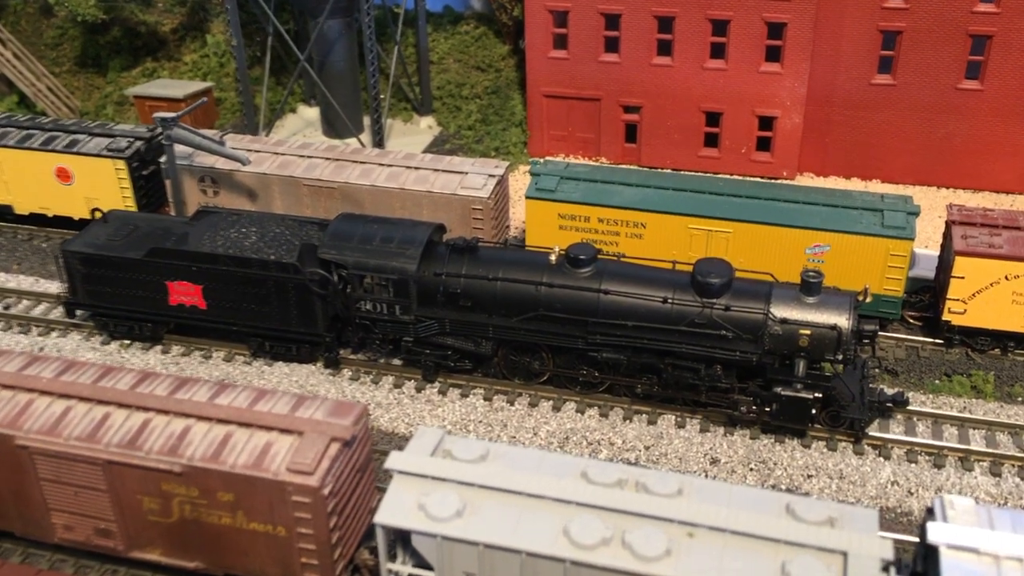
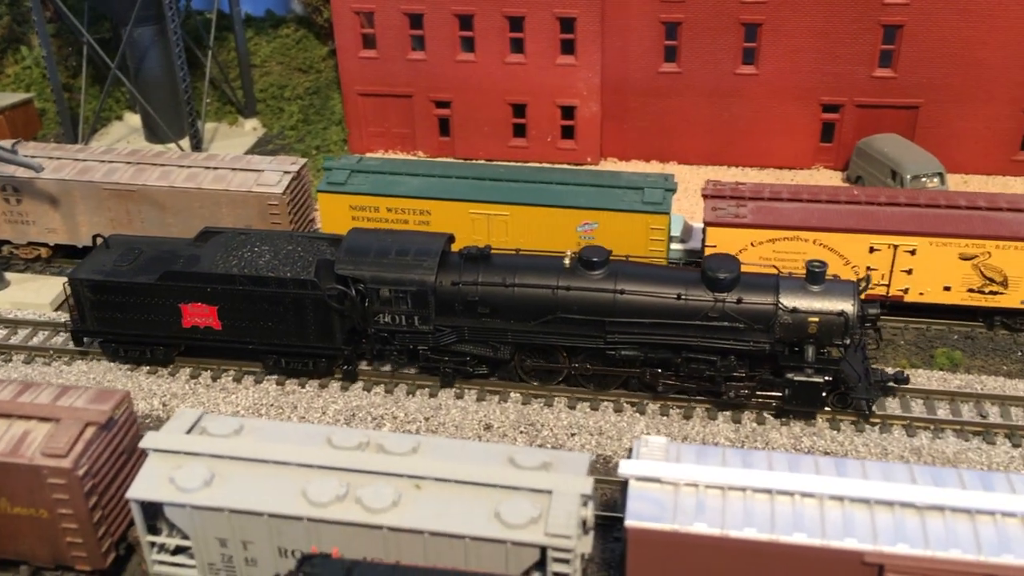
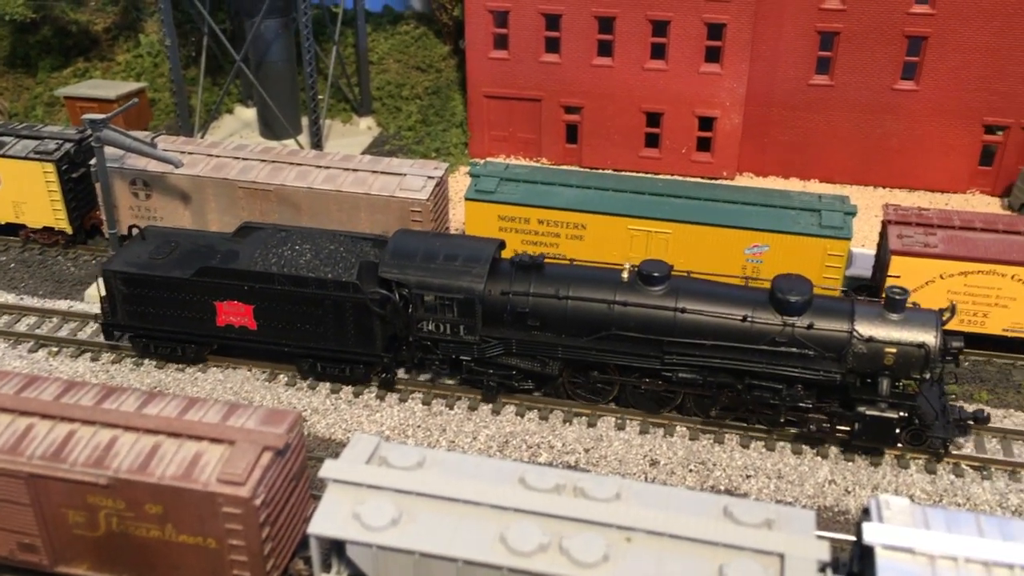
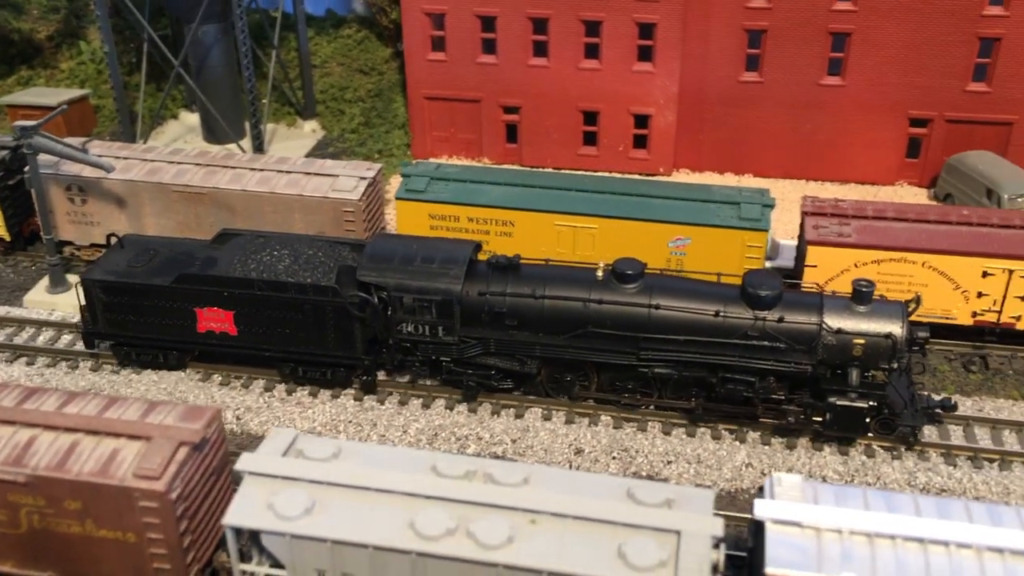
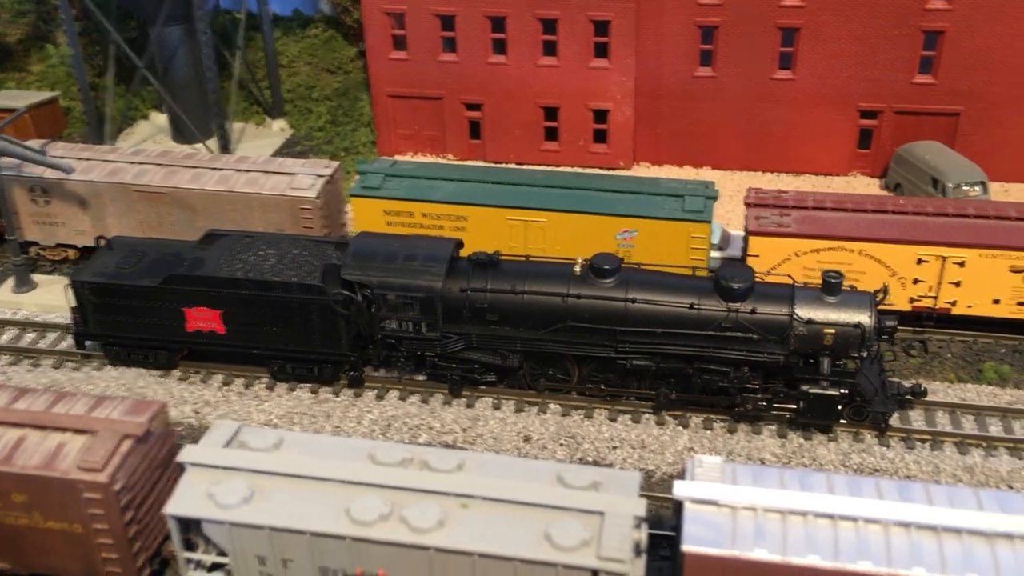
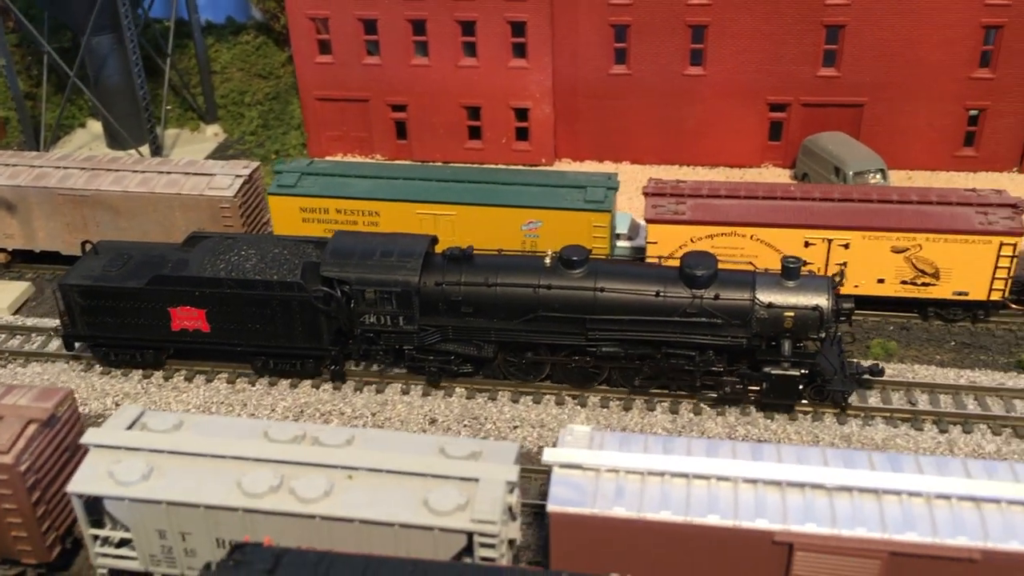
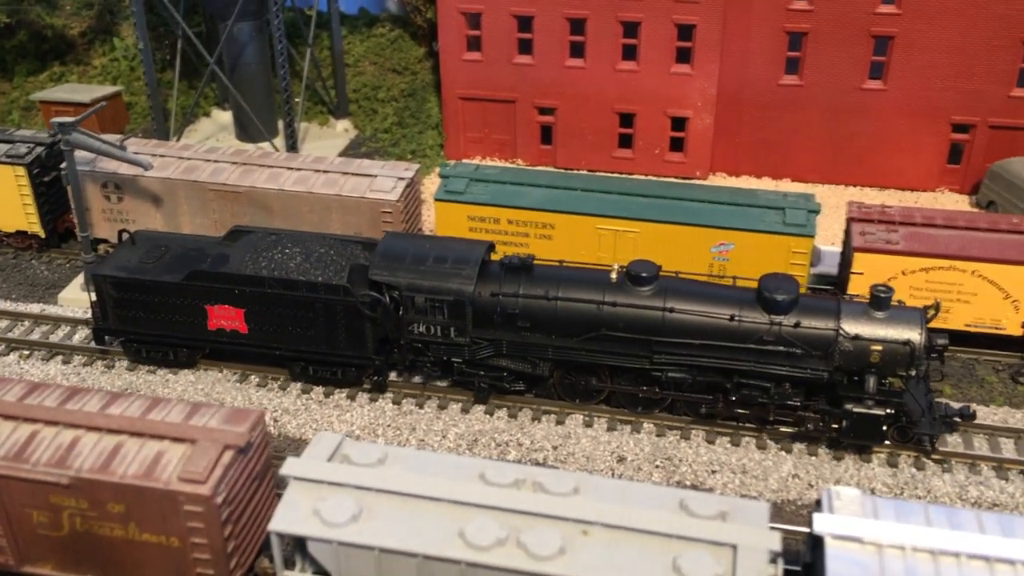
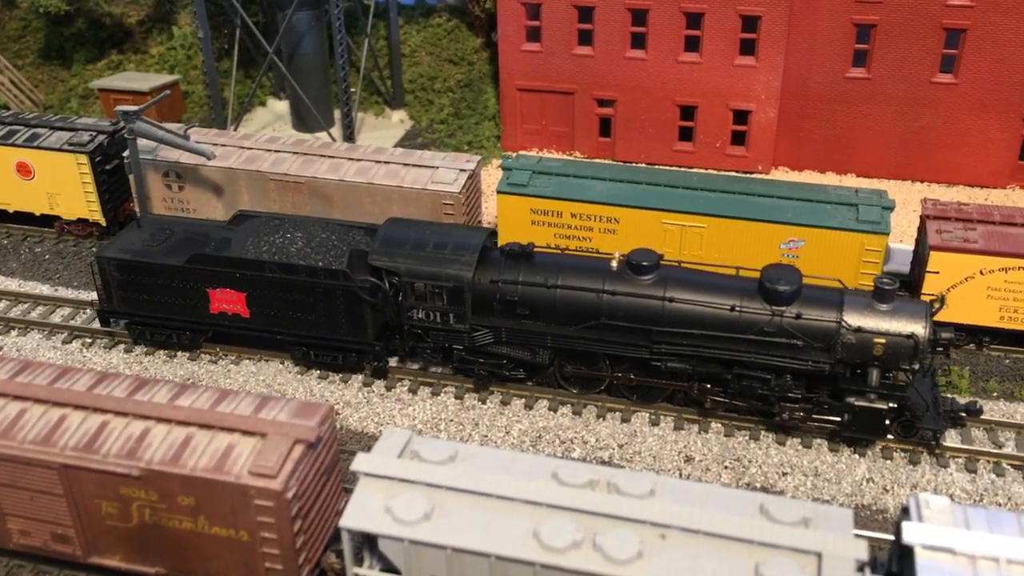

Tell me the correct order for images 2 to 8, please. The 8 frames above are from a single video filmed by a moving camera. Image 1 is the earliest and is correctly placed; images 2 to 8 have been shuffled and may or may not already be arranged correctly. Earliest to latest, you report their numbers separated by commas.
8, 3, 7, 4, 5, 2, 6
